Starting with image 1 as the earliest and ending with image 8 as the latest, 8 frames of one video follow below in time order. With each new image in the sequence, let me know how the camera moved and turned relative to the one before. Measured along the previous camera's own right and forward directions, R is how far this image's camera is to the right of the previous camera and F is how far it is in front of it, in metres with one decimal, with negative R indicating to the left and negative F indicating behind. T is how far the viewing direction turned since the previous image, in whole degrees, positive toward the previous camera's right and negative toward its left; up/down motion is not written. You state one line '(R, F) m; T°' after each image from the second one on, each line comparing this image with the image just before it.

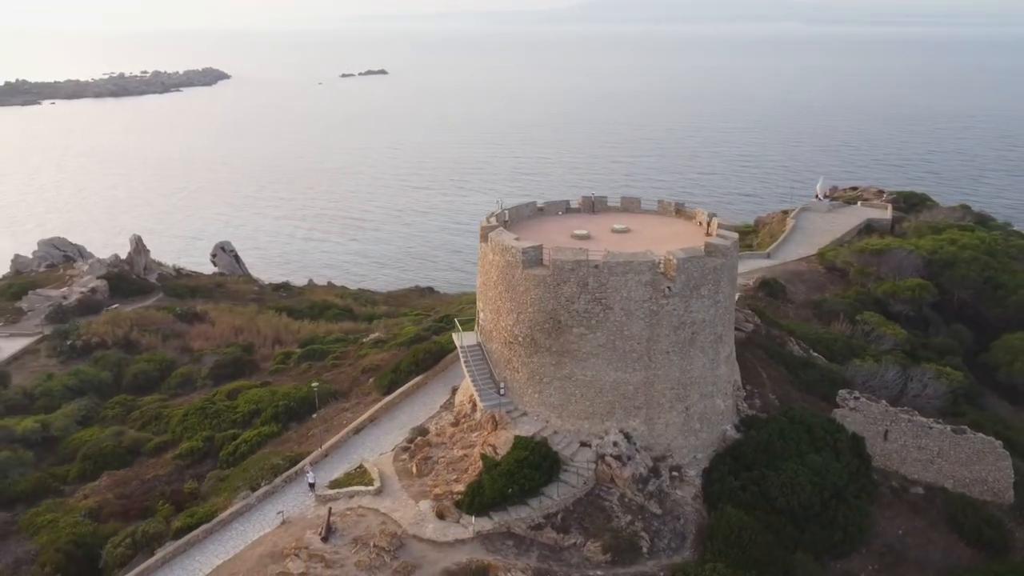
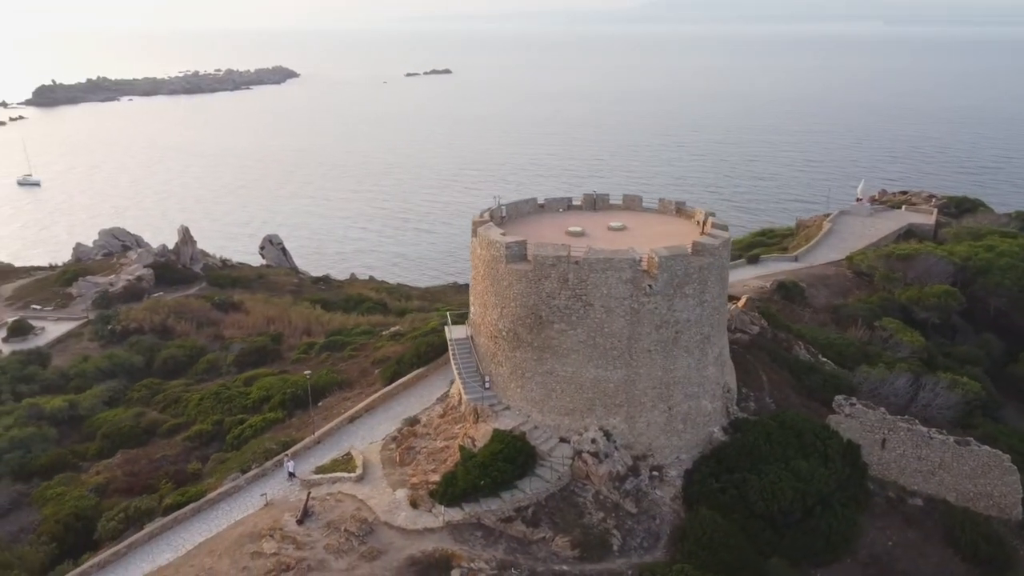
(+1.7, -0.1) m; -4°
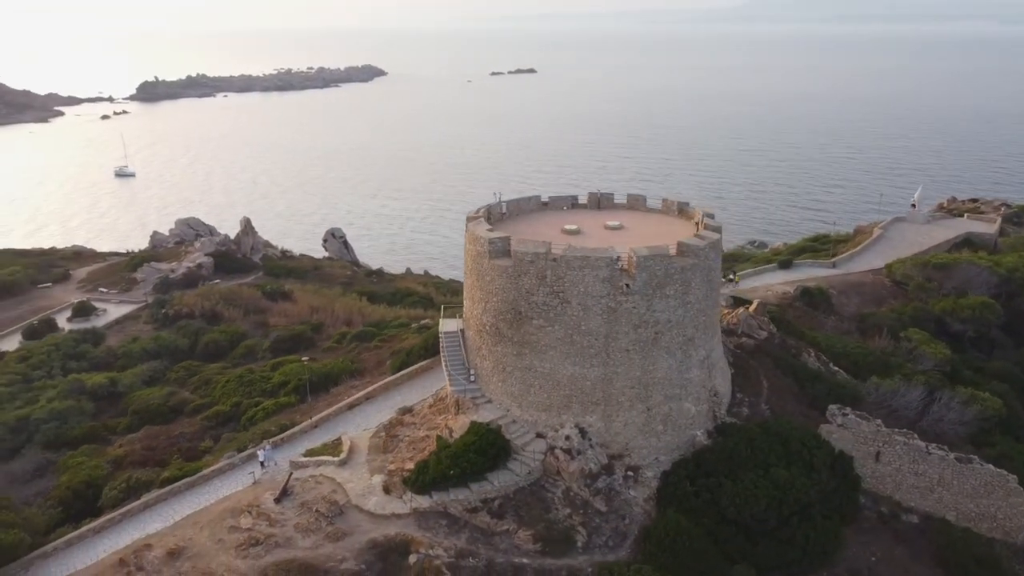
(+2.3, -0.1) m; -6°
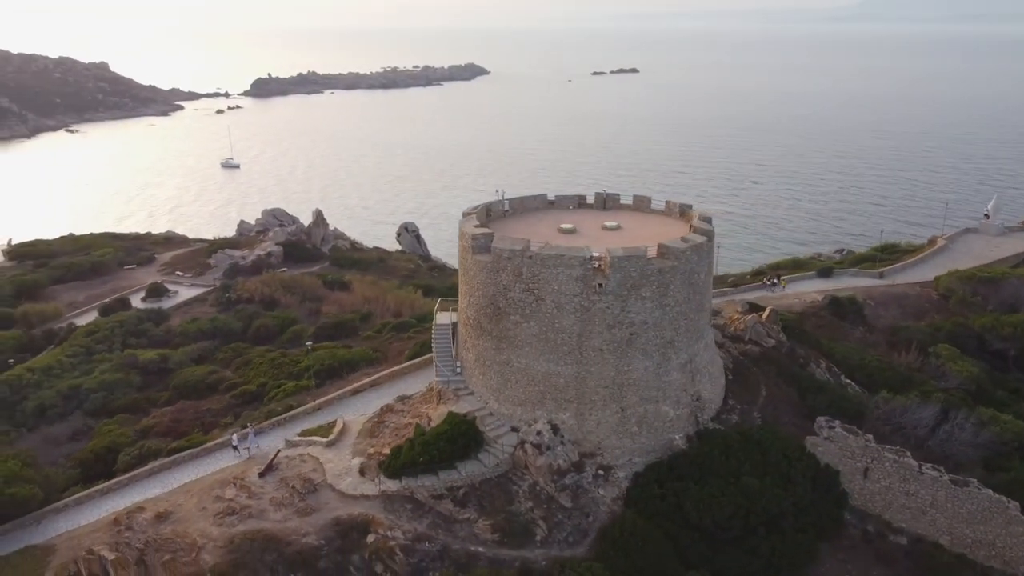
(+2.7, -0.2) m; -7°
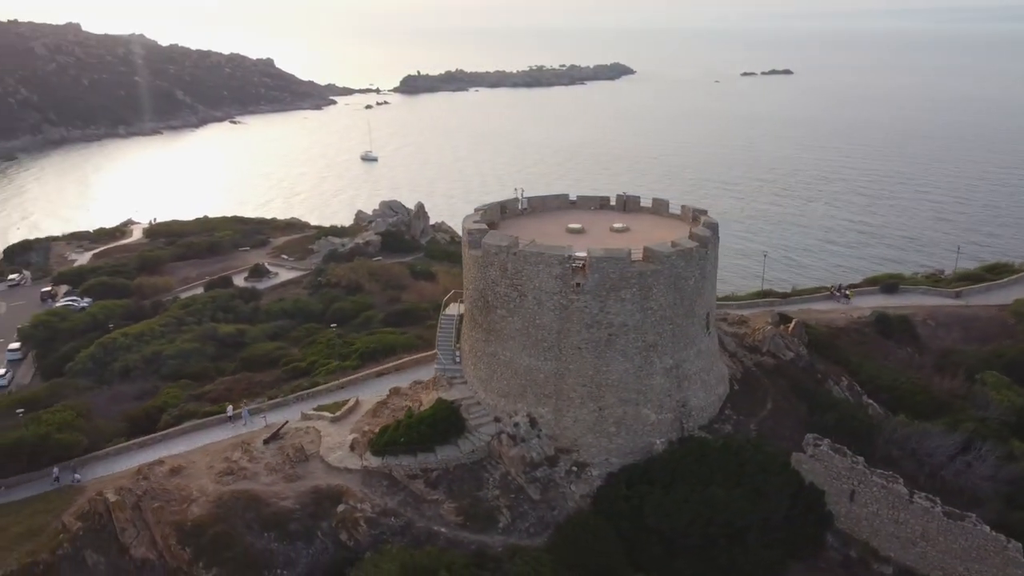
(+3.5, -0.3) m; -10°
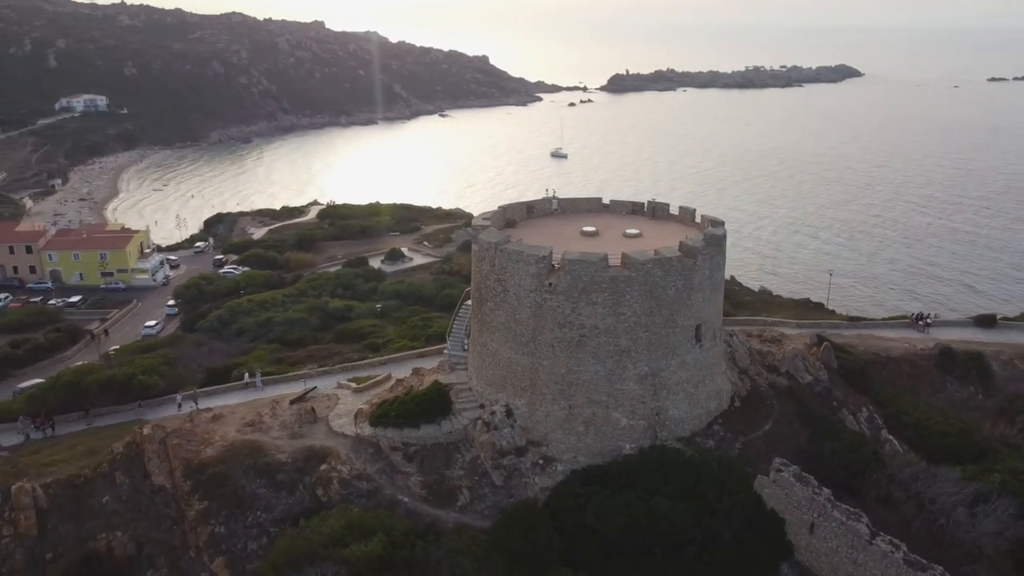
(+5.2, -0.3) m; -14°
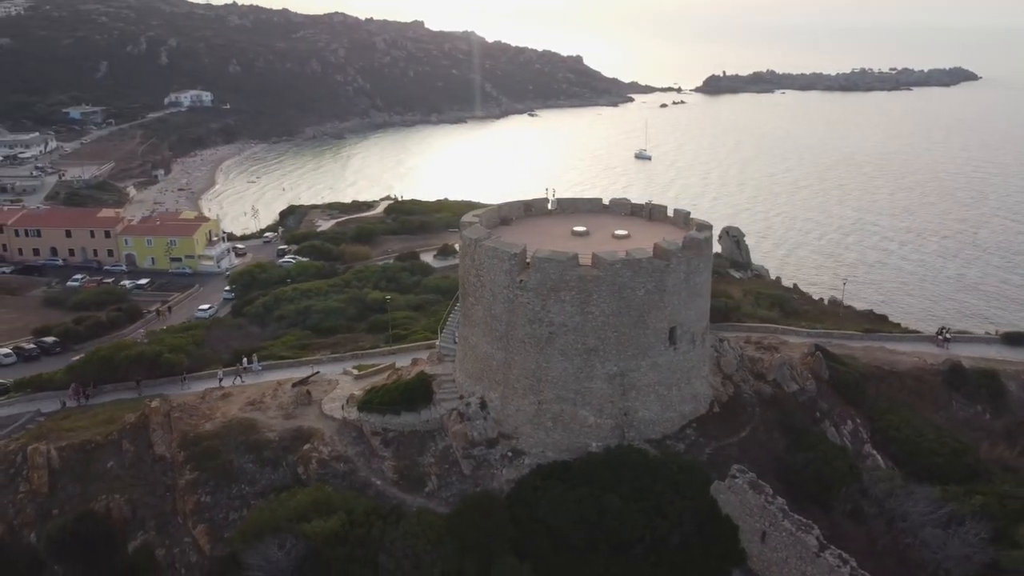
(+2.8, -0.3) m; -7°
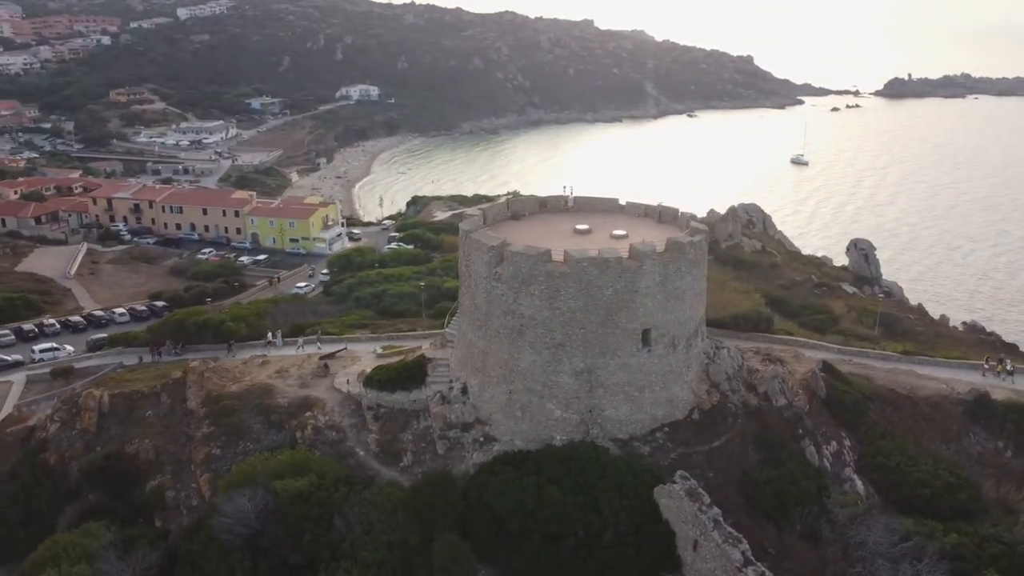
(+4.5, -0.2) m; -11°
